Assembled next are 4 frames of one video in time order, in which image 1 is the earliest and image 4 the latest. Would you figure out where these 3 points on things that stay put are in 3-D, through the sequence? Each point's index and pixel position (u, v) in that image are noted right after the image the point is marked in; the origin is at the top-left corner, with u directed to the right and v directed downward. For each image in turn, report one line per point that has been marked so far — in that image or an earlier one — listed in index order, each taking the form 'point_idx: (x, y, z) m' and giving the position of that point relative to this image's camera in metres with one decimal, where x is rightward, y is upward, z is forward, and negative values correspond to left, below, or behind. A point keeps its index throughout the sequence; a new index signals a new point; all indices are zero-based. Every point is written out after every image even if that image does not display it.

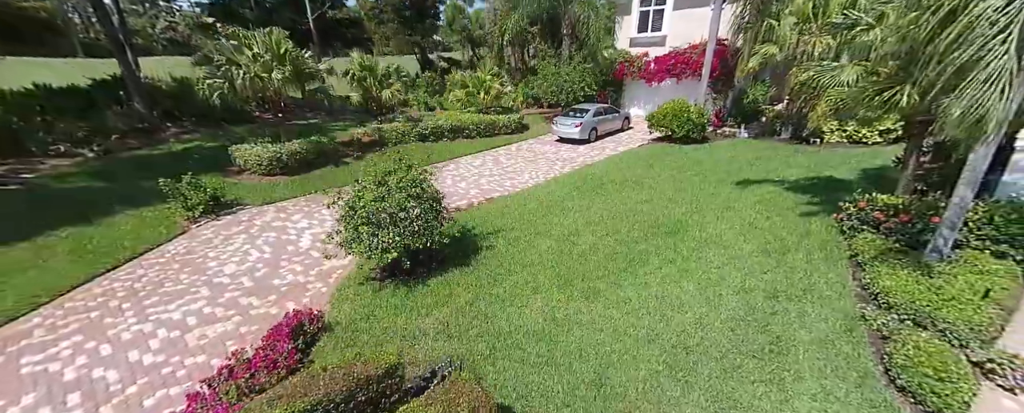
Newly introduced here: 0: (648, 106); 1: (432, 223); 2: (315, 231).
0: (+6.6, +5.0, +18.4) m
1: (-1.0, -0.2, +4.7) m
2: (-3.7, -0.5, +7.0) m
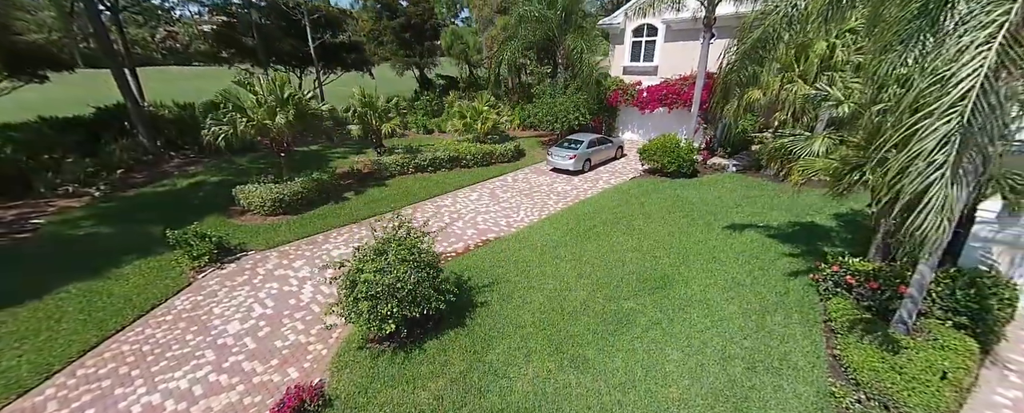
0: (+6.4, +3.8, +18.8) m
1: (-1.1, -1.1, +4.9) m
2: (-3.8, -1.4, +7.2) m
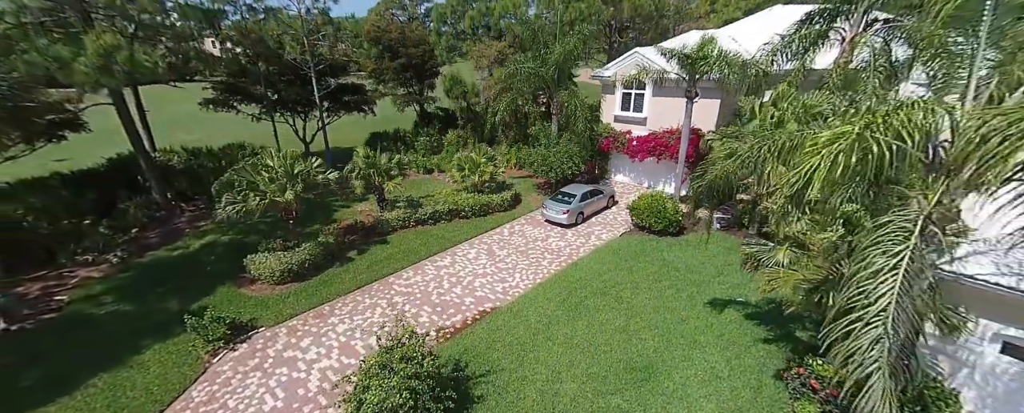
0: (+6.2, +1.5, +19.5) m
1: (-1.2, -2.8, +5.4) m
2: (-3.9, -3.2, +7.7) m
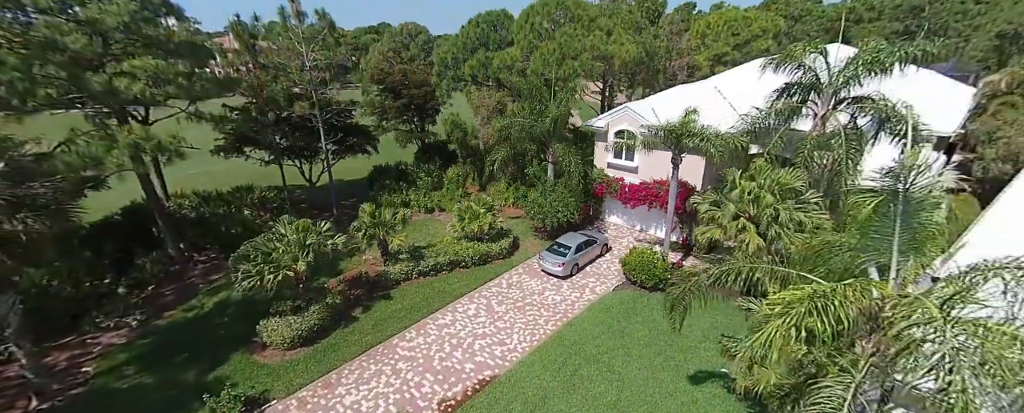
0: (+6.2, -0.8, +20.2) m
1: (-1.3, -4.6, +6.0) m
2: (-3.9, -5.1, +8.2) m
